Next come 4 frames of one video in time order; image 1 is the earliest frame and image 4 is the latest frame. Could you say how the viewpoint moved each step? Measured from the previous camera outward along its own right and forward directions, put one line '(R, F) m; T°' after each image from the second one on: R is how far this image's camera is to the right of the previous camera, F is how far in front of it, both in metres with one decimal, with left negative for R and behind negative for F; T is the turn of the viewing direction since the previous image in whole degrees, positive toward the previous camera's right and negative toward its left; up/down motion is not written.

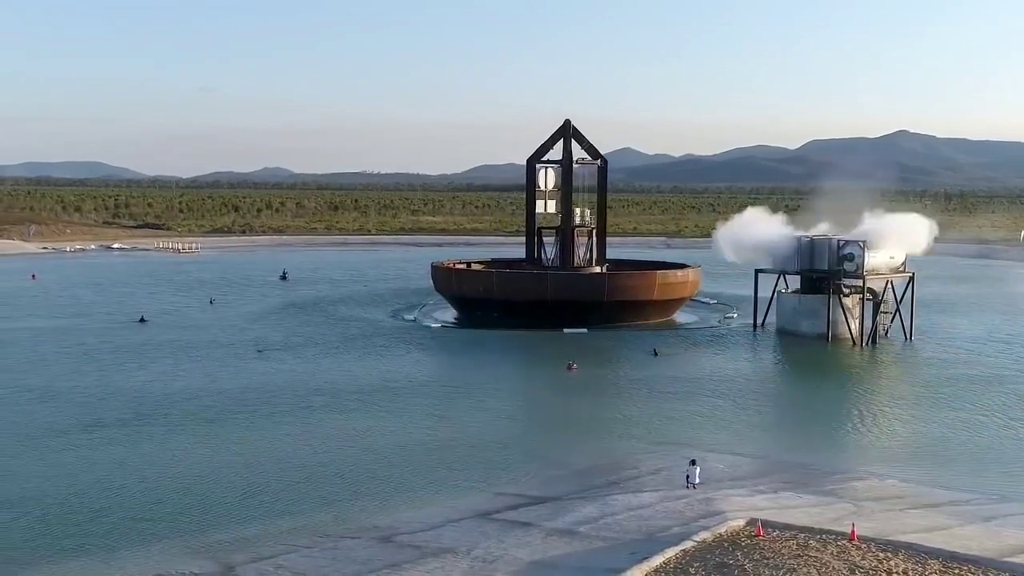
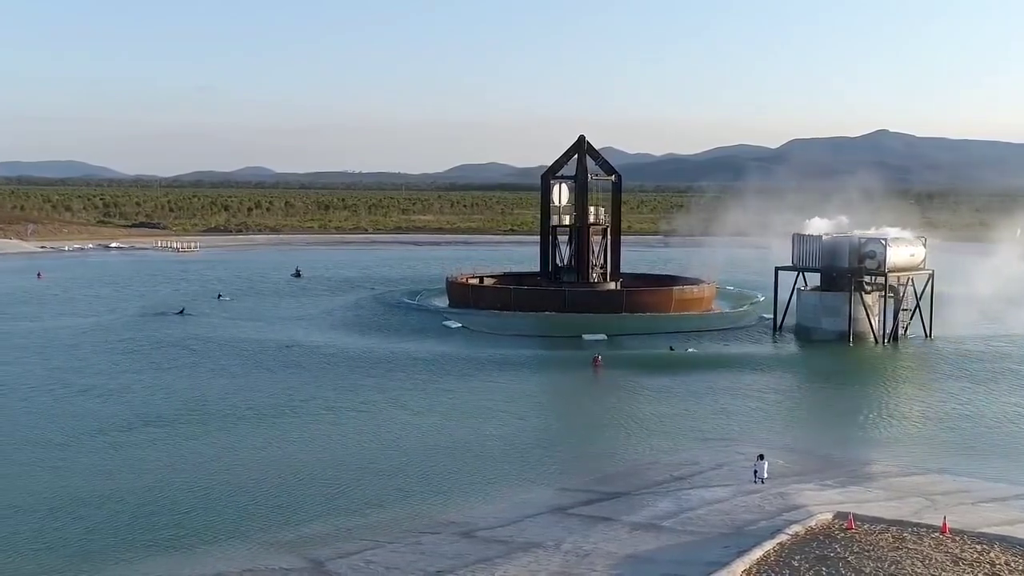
(-1.2, 0.0) m; 0°
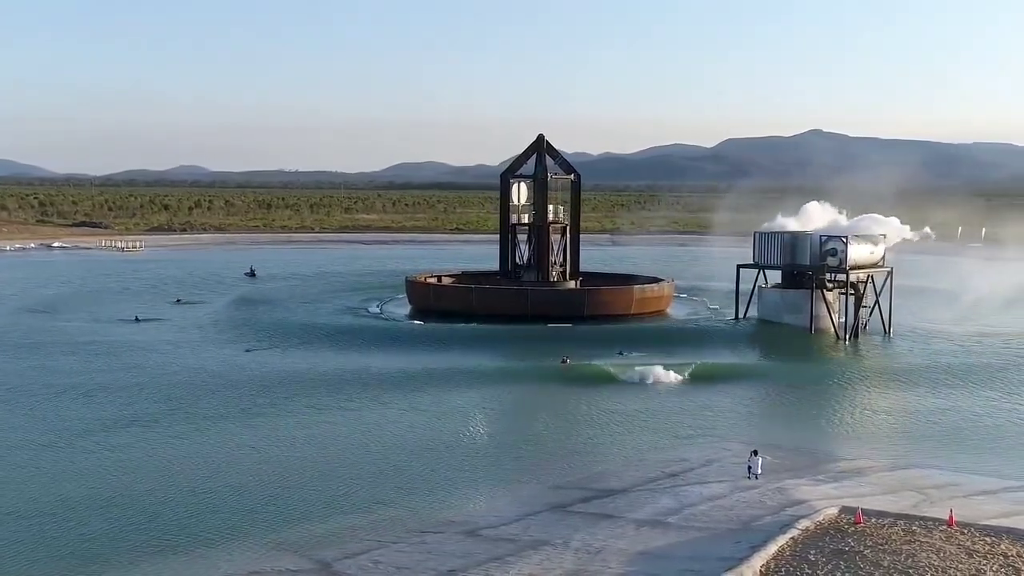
(-0.8, +0.1) m; +3°
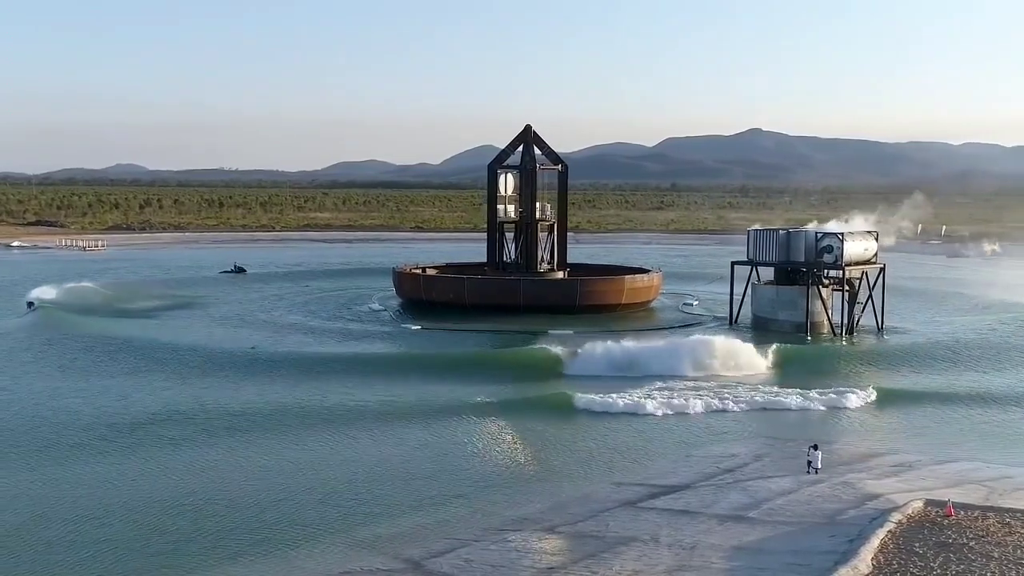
(-1.6, +0.1) m; +2°
